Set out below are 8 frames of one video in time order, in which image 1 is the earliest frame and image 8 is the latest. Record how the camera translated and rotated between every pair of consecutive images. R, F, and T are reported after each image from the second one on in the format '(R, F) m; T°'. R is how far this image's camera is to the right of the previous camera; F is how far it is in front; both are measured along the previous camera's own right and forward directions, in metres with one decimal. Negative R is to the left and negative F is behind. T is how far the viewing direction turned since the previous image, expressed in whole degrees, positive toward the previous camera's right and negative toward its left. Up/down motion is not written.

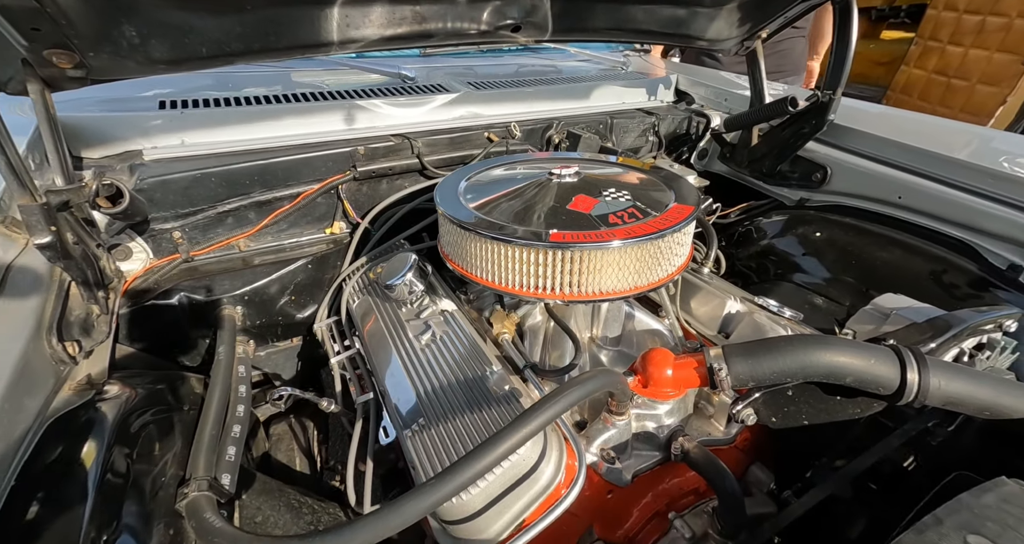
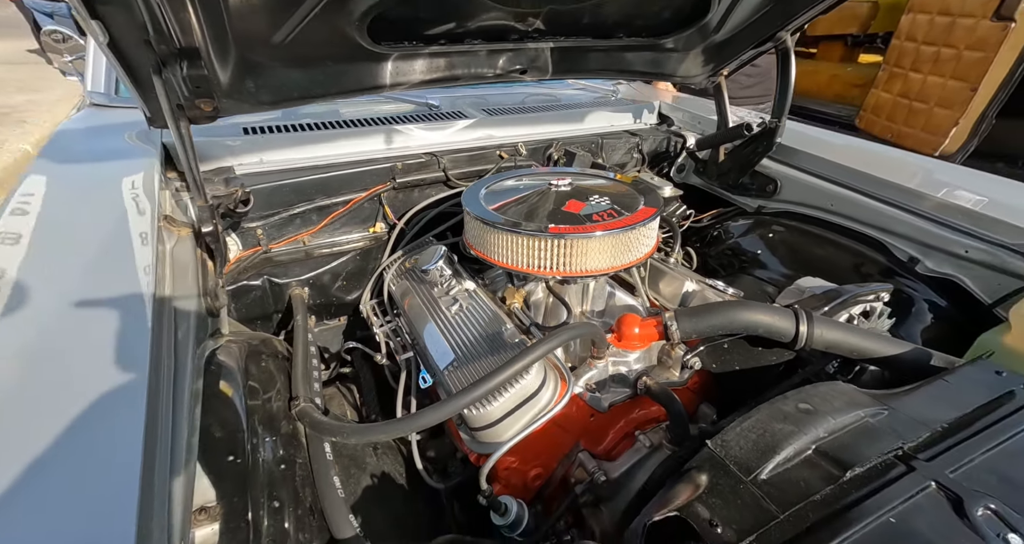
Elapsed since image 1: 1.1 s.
(0.0, -0.3) m; 0°
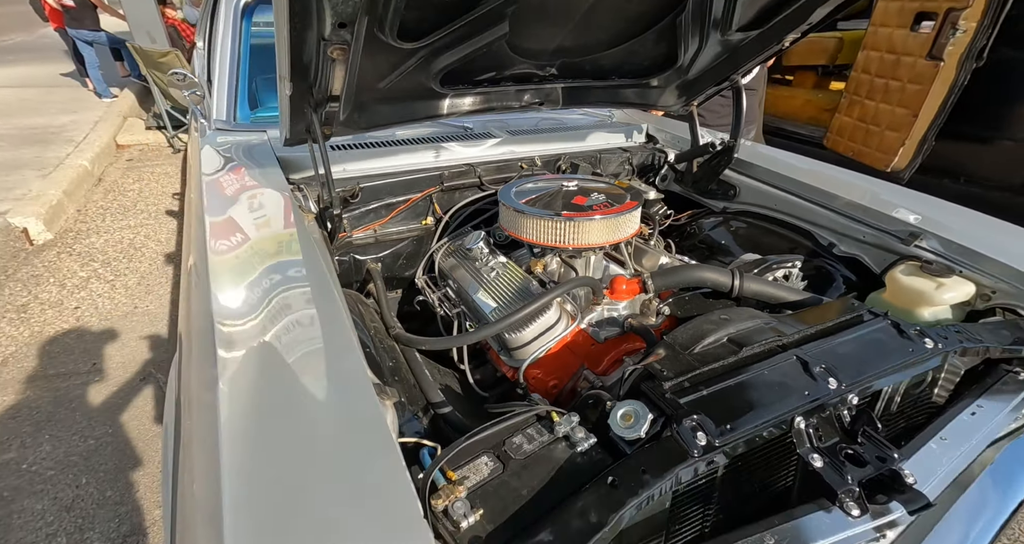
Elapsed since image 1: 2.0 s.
(-0.1, -0.4) m; 0°
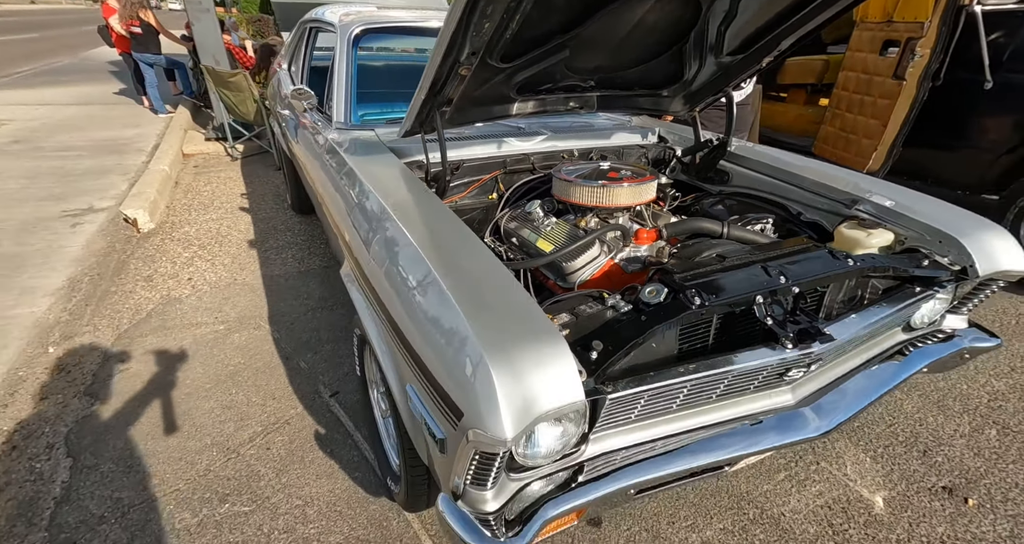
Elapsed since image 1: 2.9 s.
(-0.2, -0.5) m; -1°
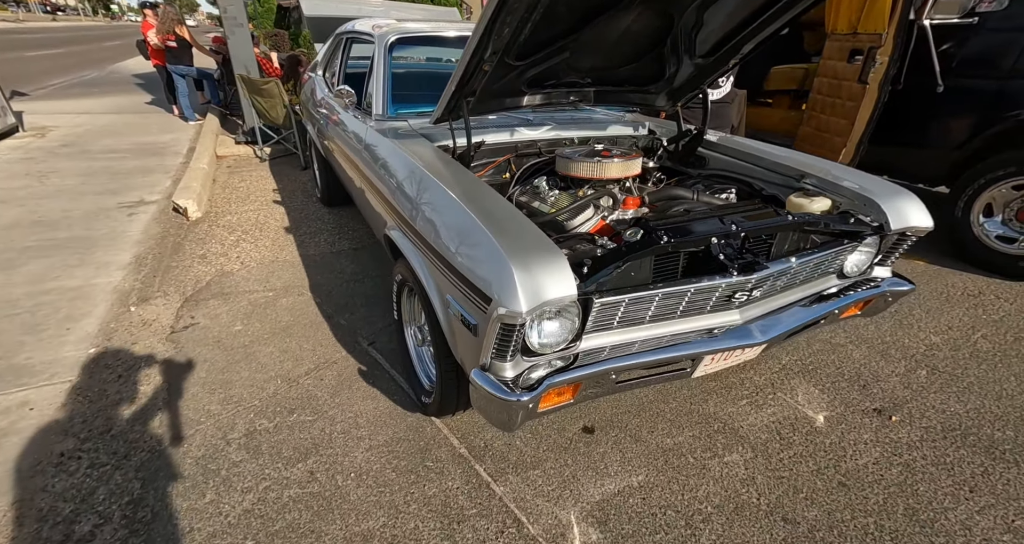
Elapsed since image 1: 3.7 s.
(0.0, -0.4) m; -1°
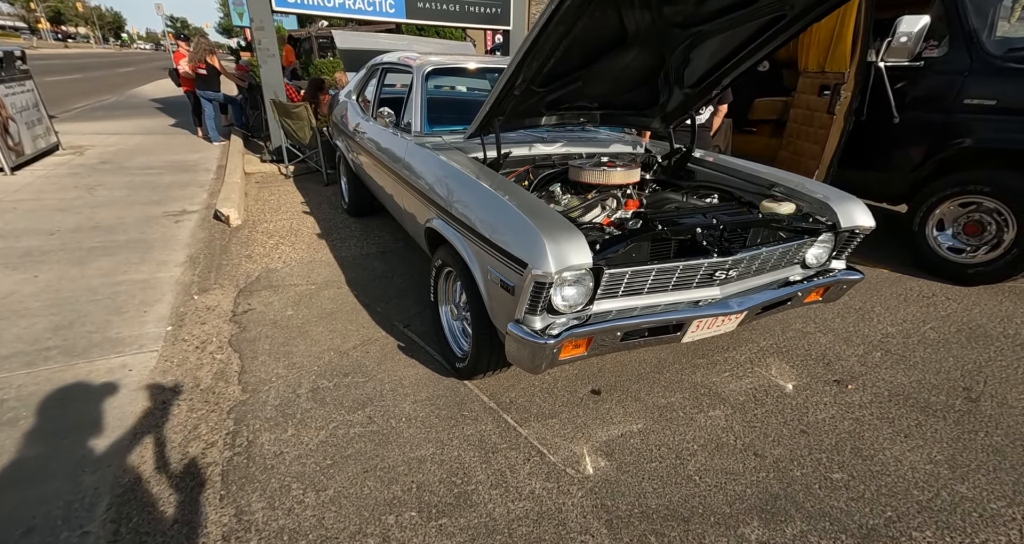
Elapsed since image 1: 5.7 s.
(-0.1, -0.4) m; 0°
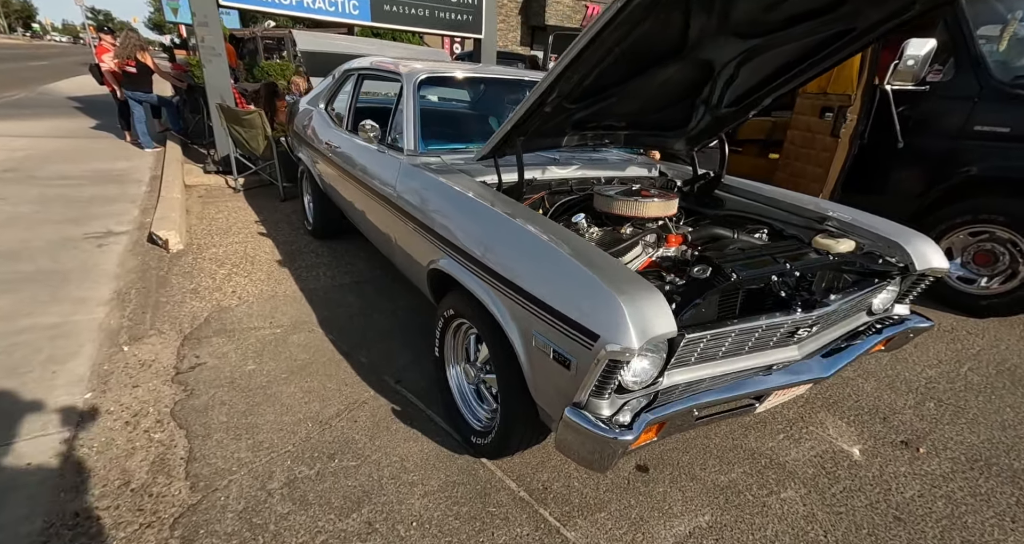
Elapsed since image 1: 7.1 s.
(-0.3, +0.5) m; +6°
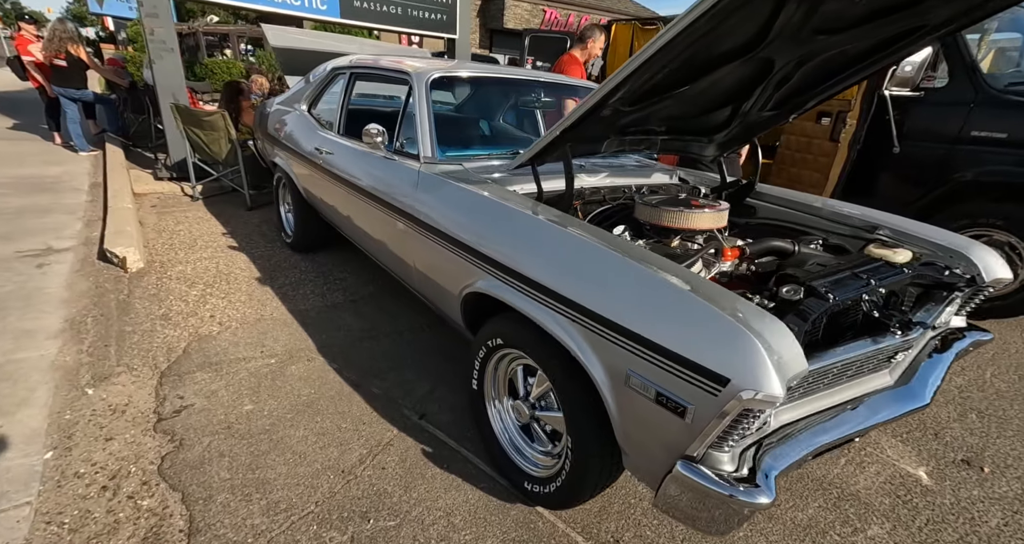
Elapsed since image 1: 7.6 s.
(-0.4, +0.3) m; +5°
